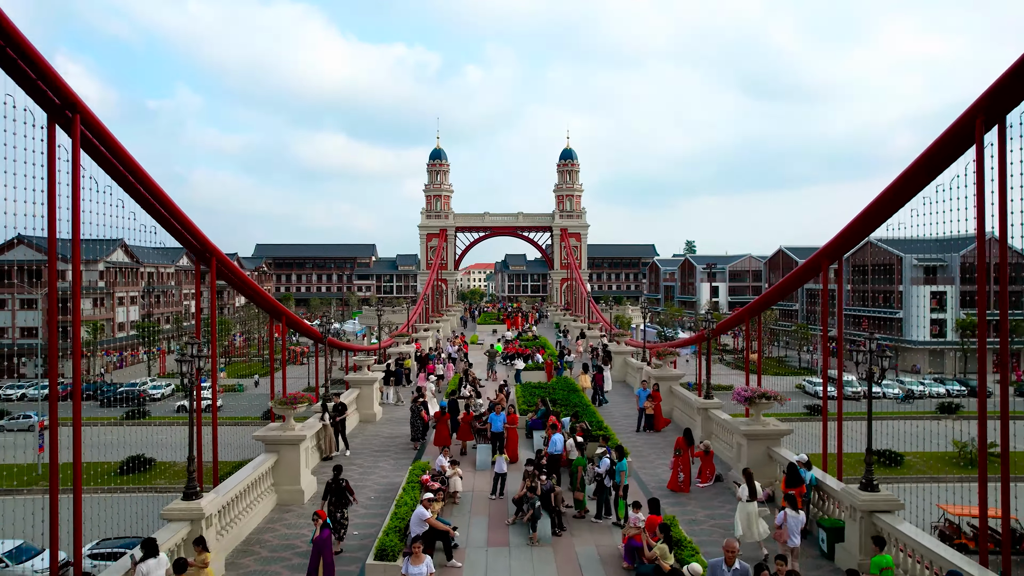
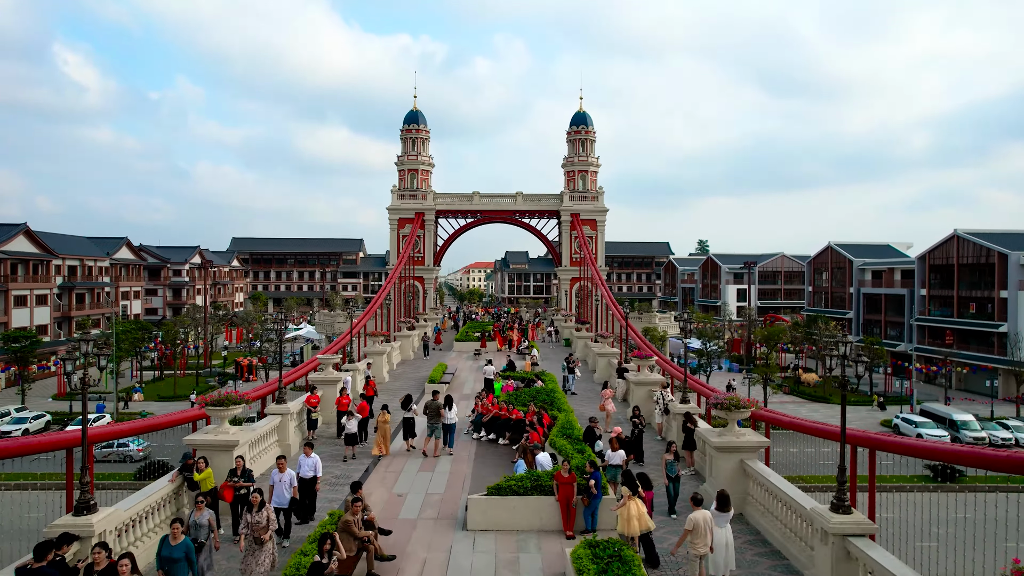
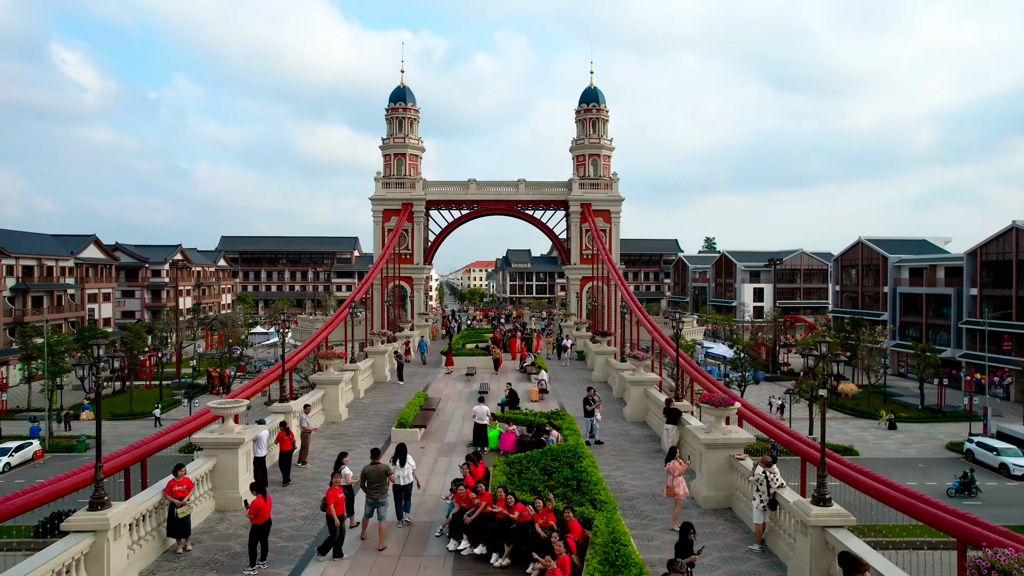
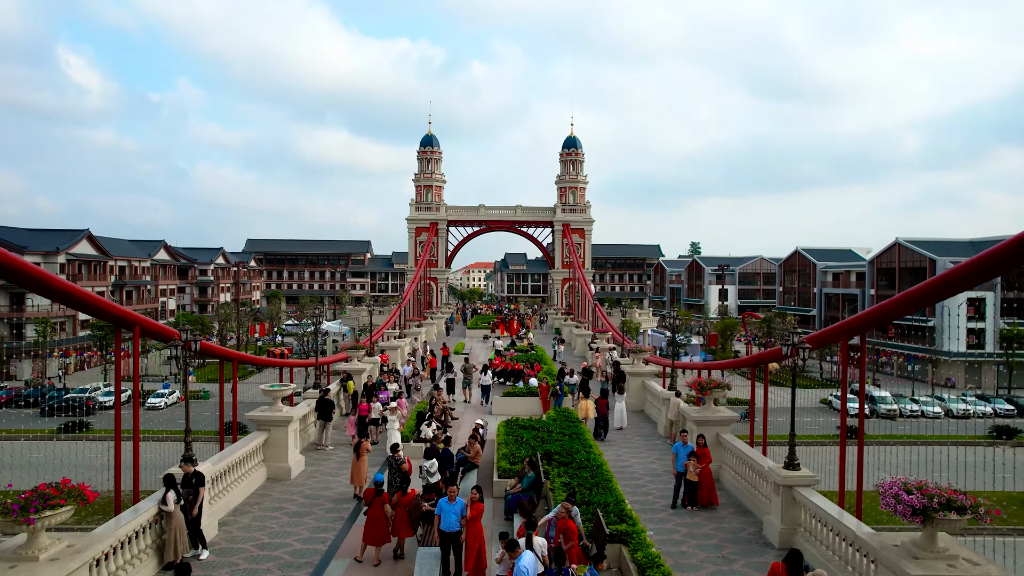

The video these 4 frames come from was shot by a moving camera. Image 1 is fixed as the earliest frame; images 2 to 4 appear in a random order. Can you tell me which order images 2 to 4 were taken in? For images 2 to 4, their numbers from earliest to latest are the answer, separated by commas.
4, 2, 3
